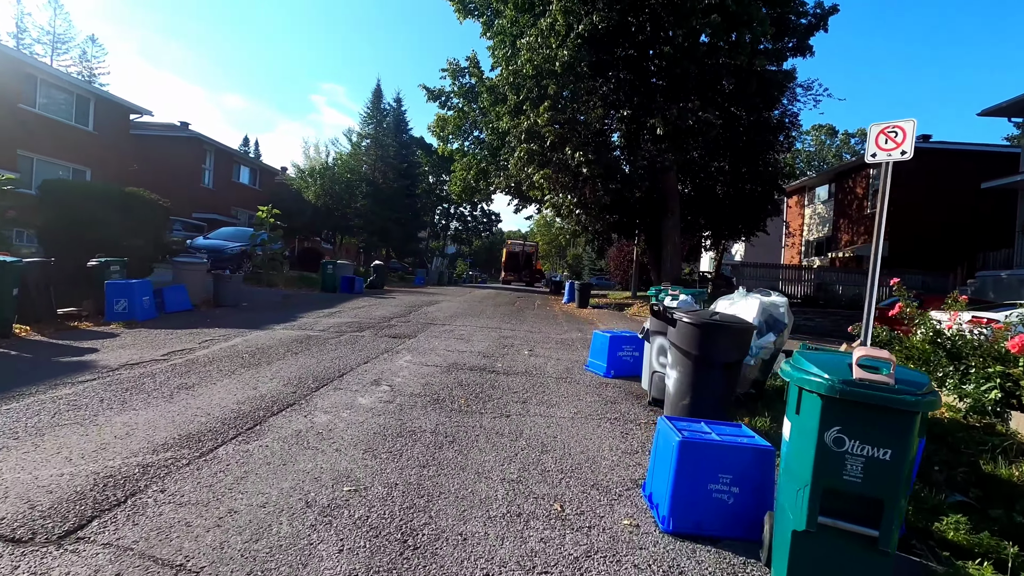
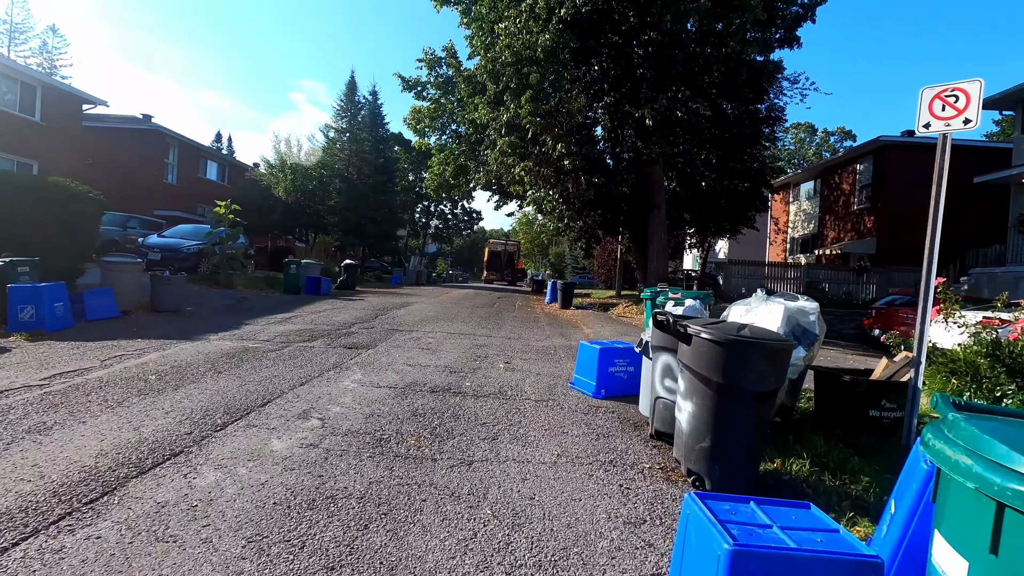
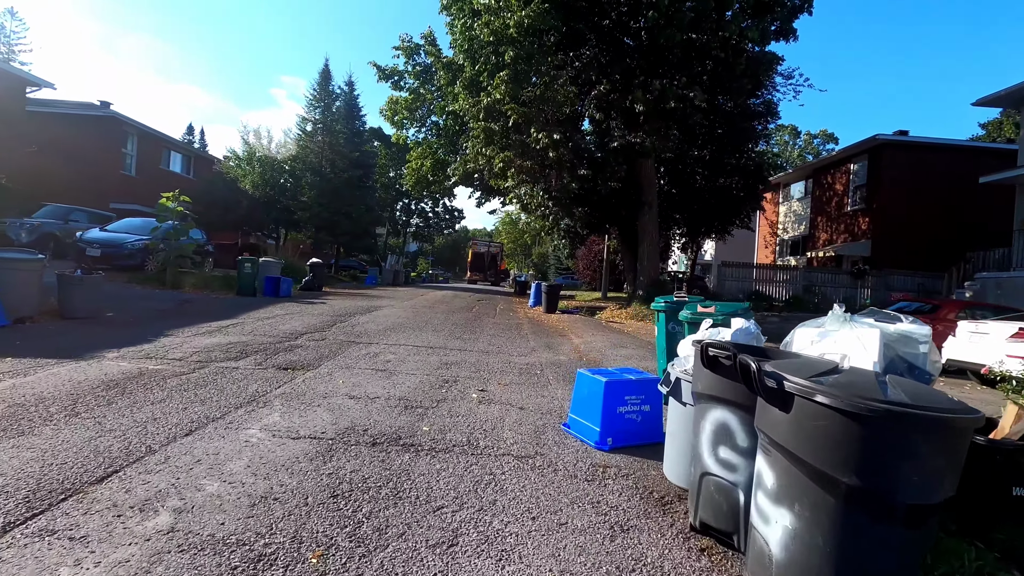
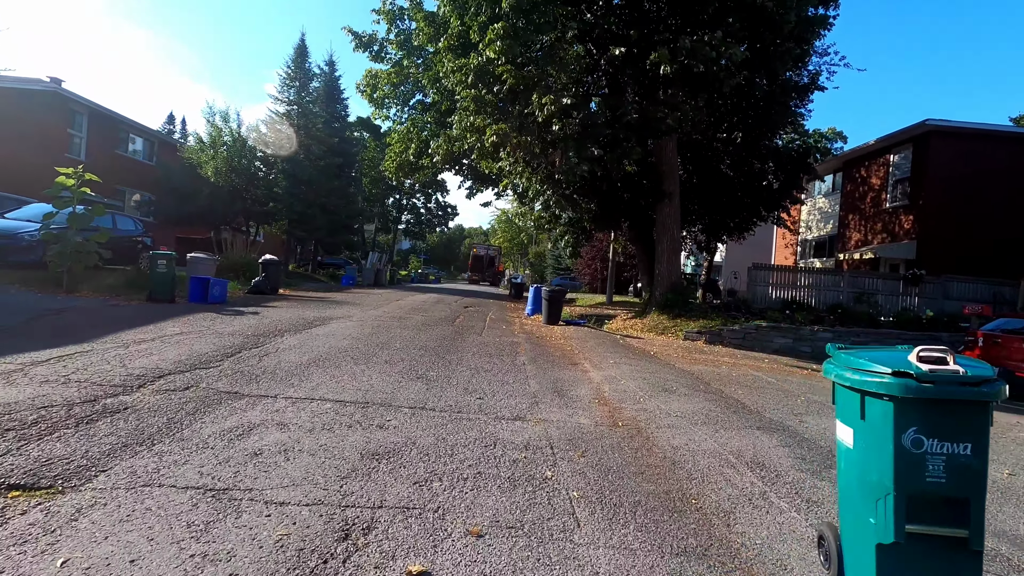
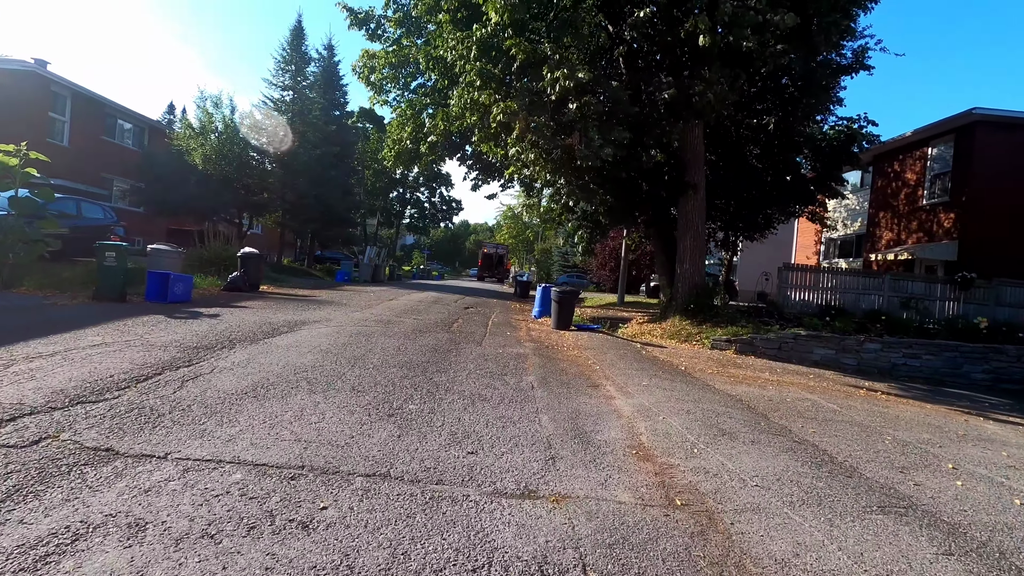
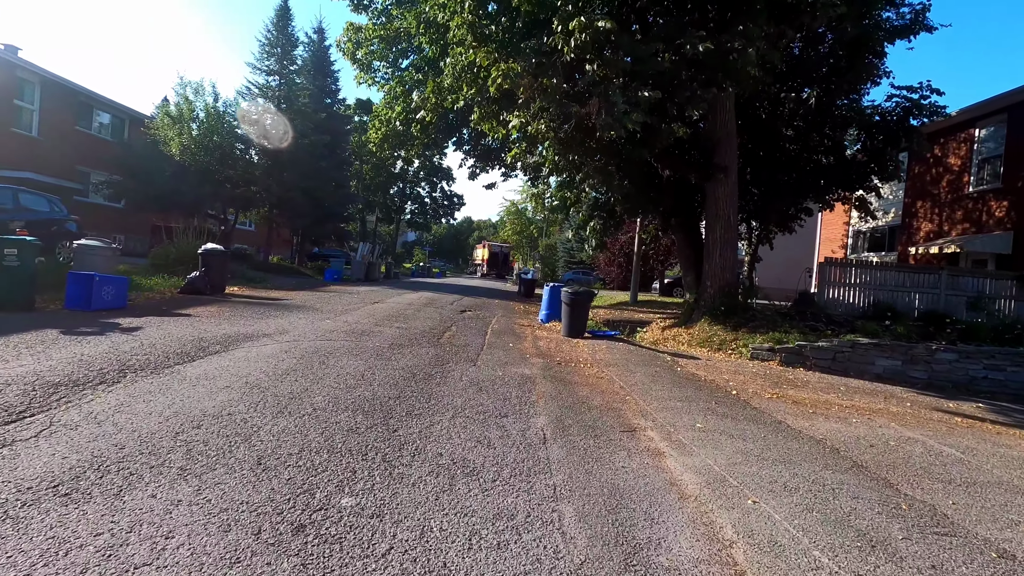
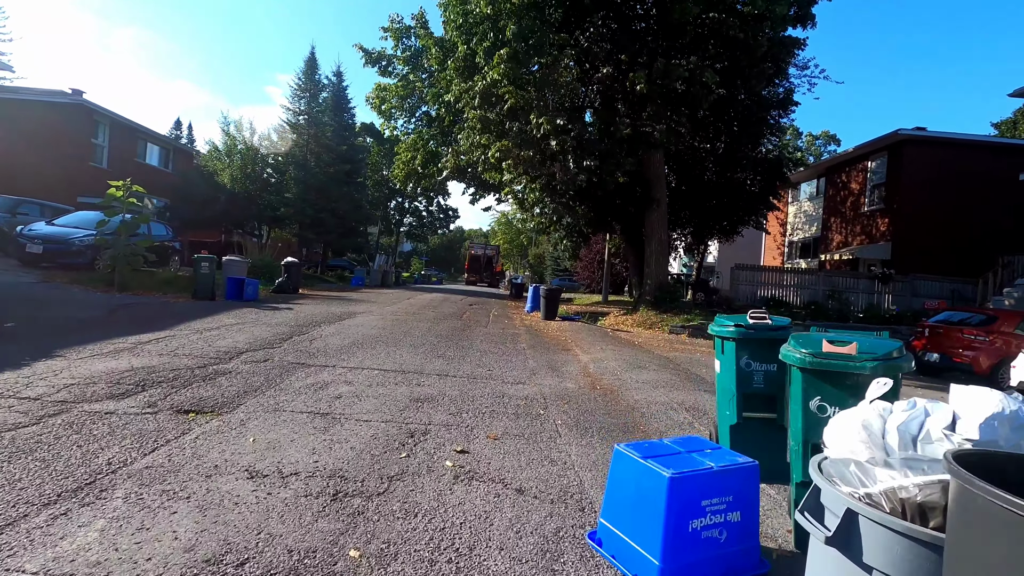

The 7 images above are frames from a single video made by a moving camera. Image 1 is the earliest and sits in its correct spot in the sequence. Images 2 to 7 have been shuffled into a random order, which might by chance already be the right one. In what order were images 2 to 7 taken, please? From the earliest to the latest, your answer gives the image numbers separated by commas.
2, 3, 7, 4, 5, 6
